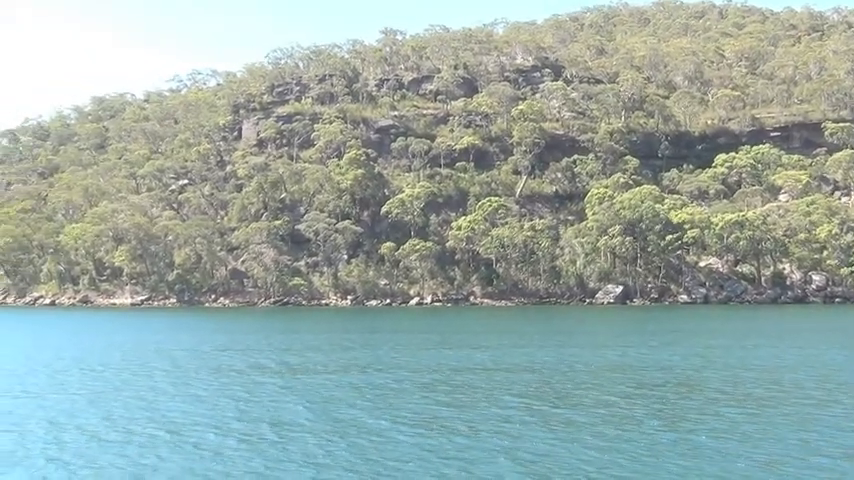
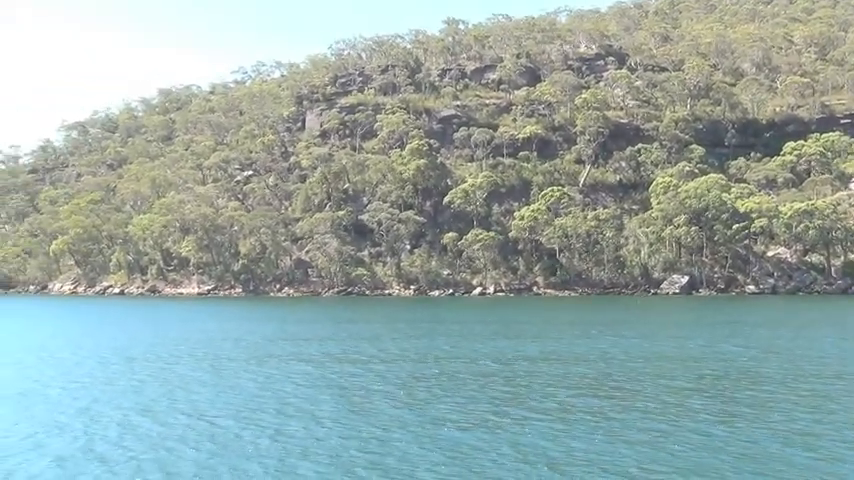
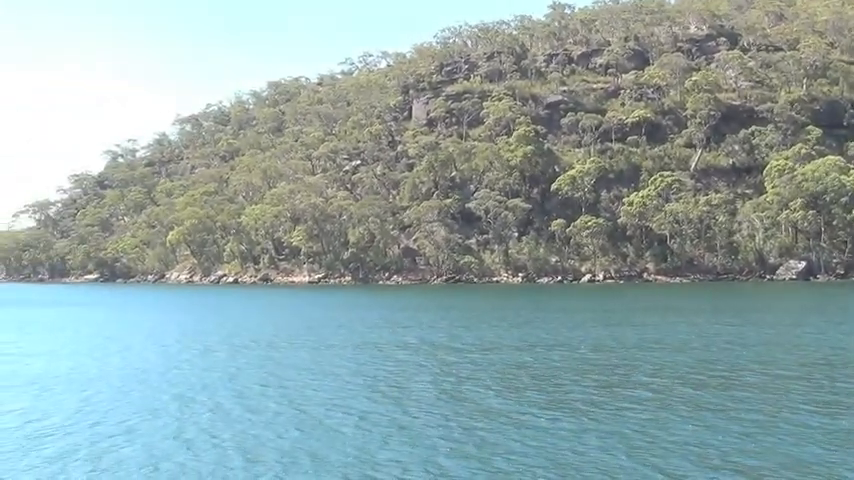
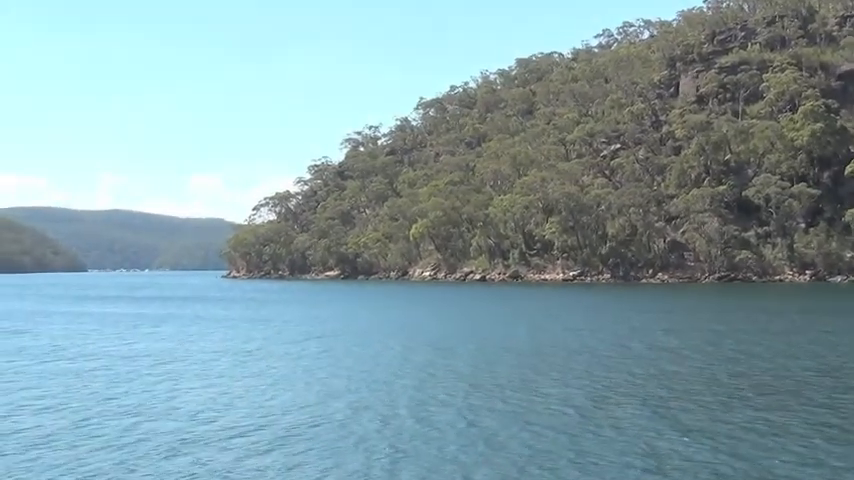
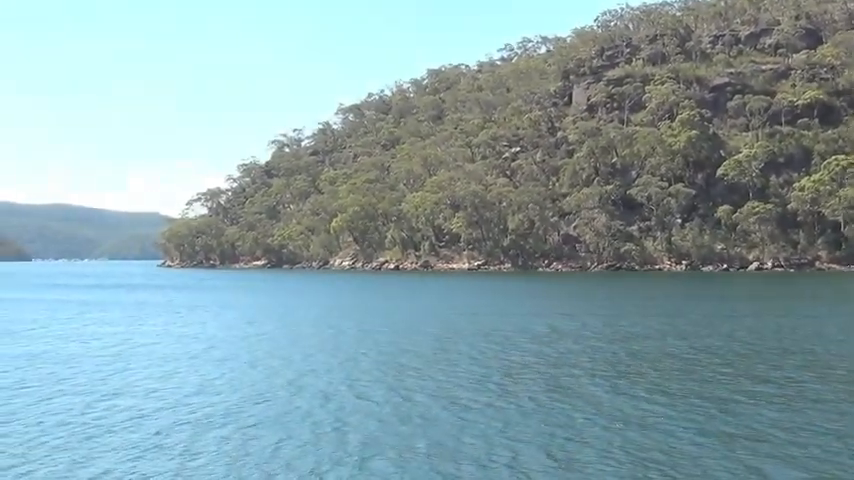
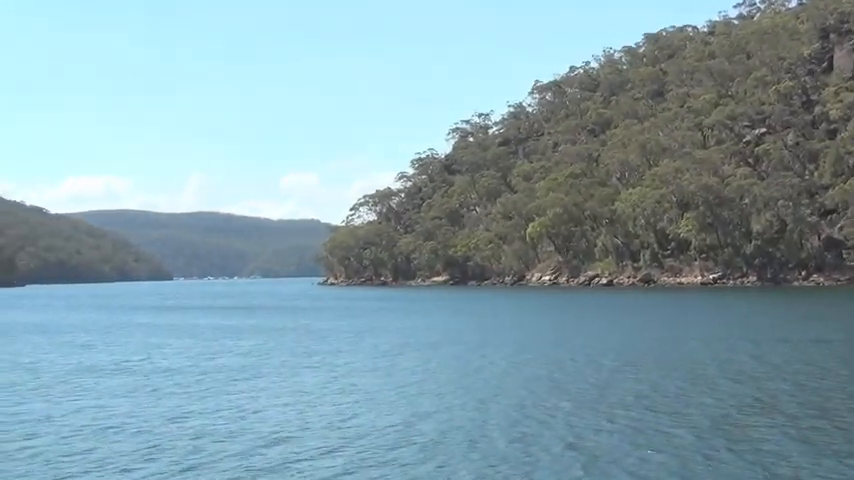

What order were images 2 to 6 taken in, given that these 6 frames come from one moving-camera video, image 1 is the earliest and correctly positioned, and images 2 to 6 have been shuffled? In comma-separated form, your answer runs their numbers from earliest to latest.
2, 3, 5, 4, 6
